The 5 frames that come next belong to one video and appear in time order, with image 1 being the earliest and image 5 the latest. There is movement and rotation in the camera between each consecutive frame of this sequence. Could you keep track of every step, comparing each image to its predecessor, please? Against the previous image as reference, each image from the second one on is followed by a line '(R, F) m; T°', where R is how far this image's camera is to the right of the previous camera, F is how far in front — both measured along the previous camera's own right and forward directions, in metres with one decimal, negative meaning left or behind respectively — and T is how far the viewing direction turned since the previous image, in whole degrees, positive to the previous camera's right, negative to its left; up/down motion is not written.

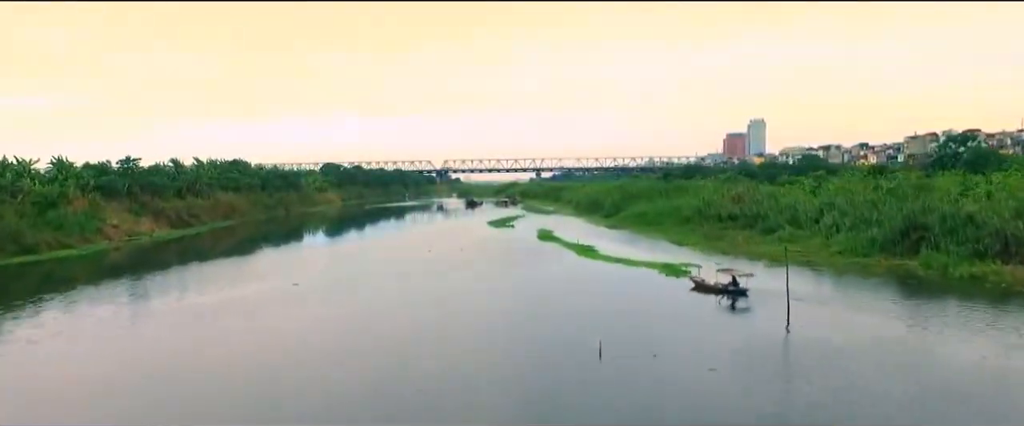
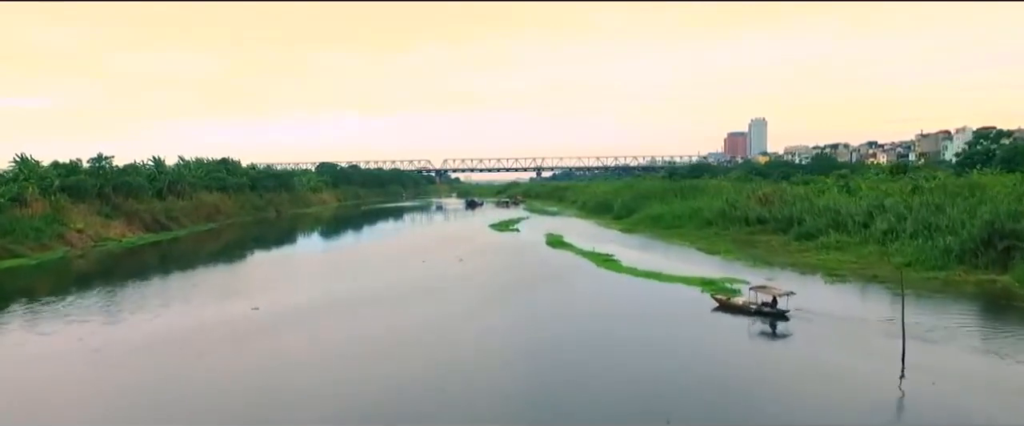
(-0.2, +2.7) m; 0°
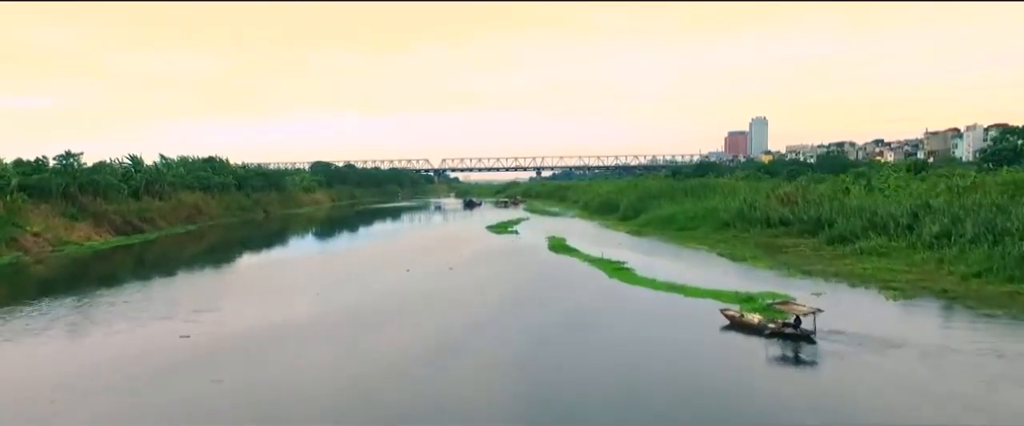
(+0.1, +2.3) m; 0°
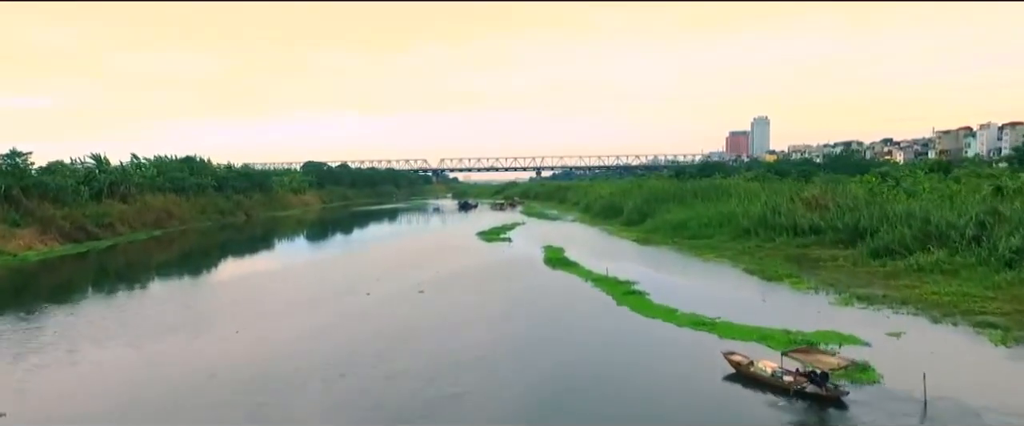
(+0.3, +2.9) m; 0°
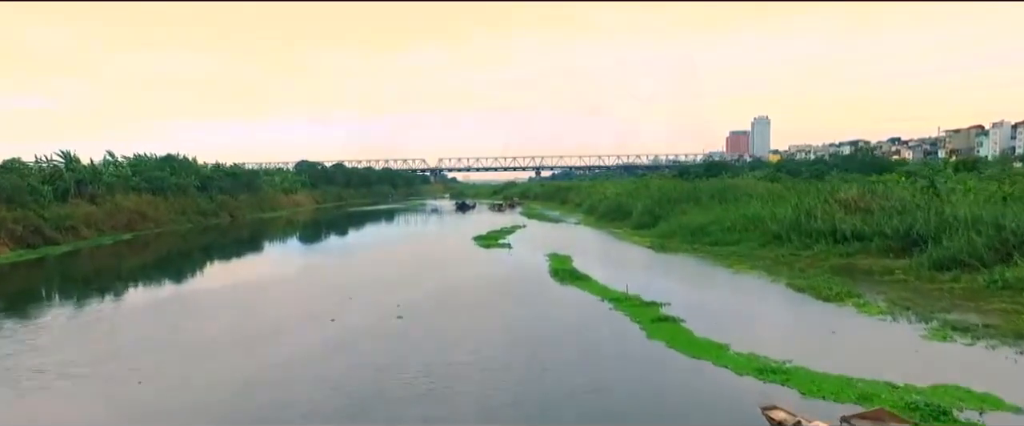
(0.0, +2.5) m; 0°
